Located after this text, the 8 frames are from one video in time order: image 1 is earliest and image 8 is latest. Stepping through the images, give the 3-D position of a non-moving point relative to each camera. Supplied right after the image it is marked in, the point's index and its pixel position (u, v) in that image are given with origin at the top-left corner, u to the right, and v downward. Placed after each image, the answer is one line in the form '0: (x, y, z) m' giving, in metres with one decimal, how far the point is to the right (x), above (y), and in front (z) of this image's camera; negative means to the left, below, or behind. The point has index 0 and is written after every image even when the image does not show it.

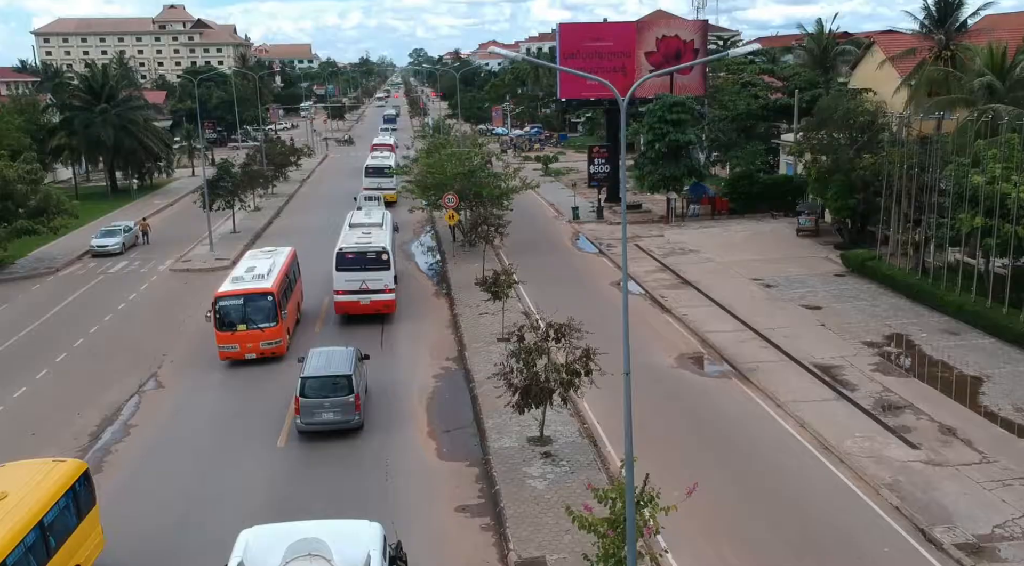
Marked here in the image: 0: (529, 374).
0: (+0.3, -1.6, +14.5) m
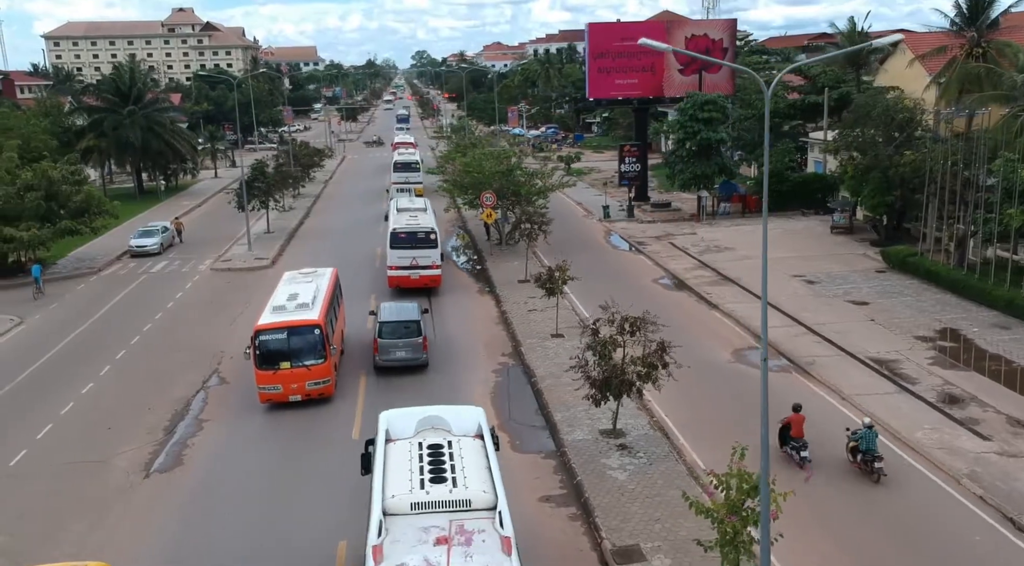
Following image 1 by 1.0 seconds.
0: (+1.7, -1.5, +14.6) m
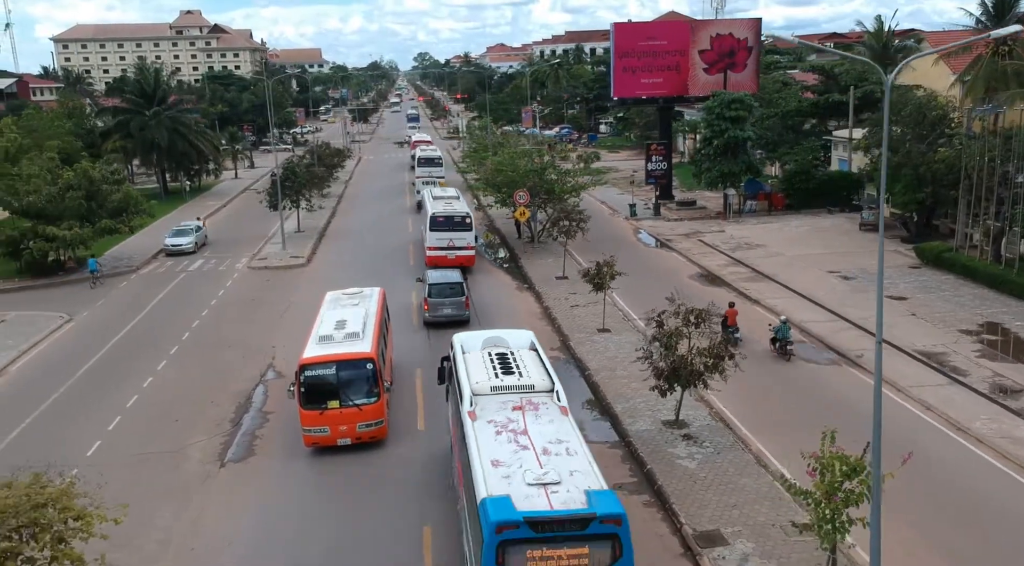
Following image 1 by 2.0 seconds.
0: (+2.9, -1.3, +14.9) m
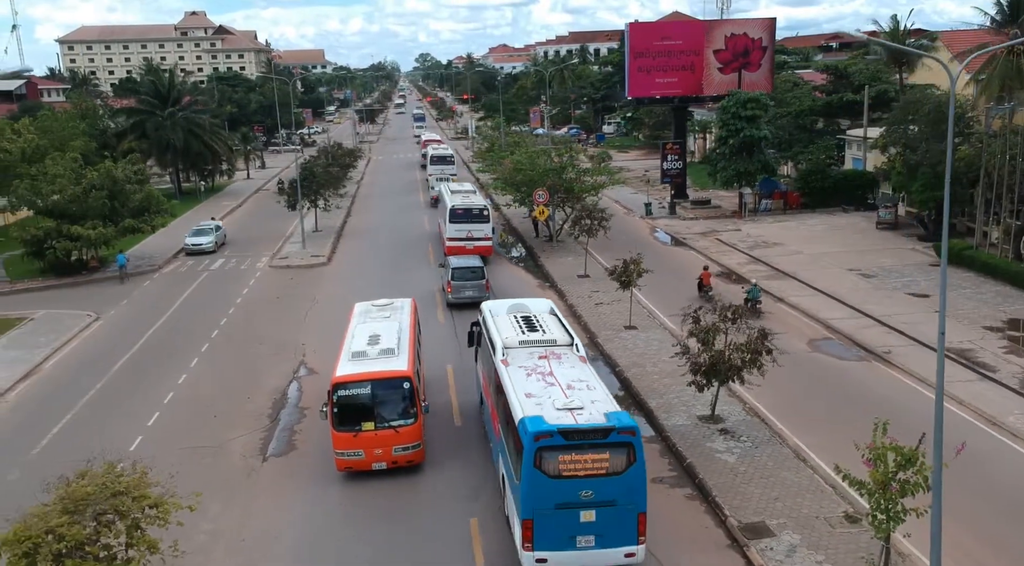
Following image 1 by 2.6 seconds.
0: (+3.6, -1.3, +15.1) m
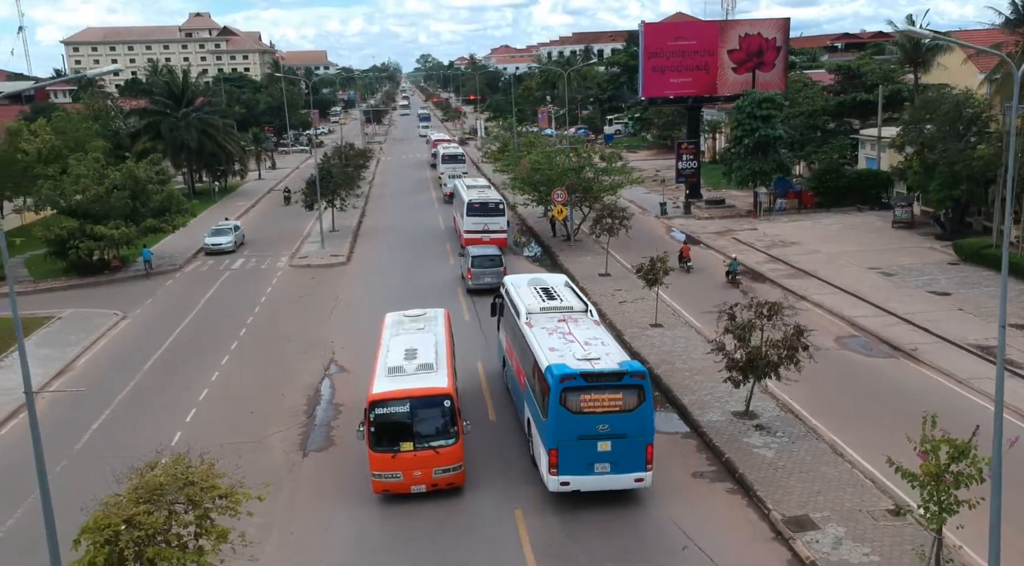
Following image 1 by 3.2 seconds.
0: (+4.3, -1.2, +15.2) m
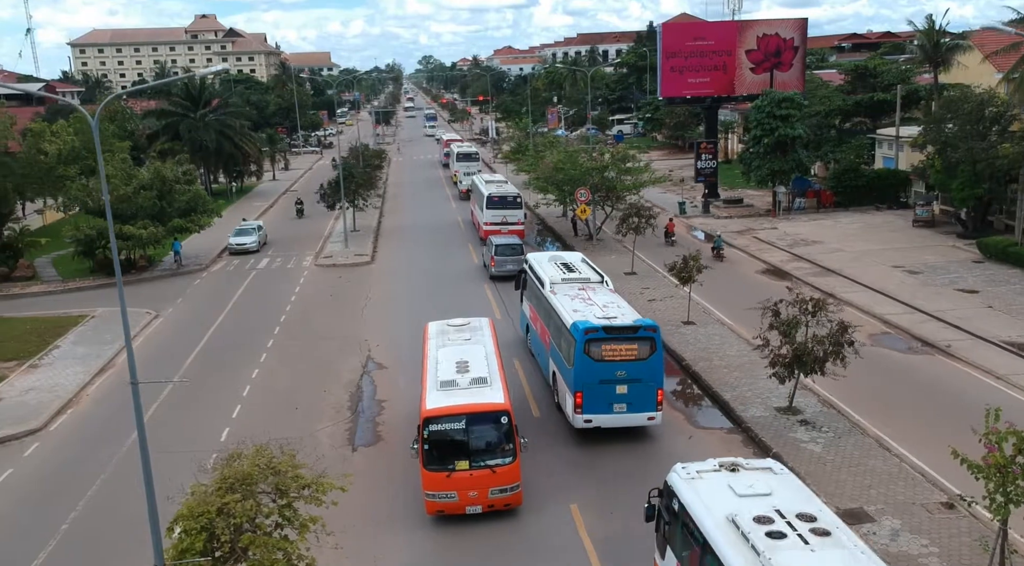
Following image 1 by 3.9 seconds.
0: (+5.2, -1.1, +15.4) m
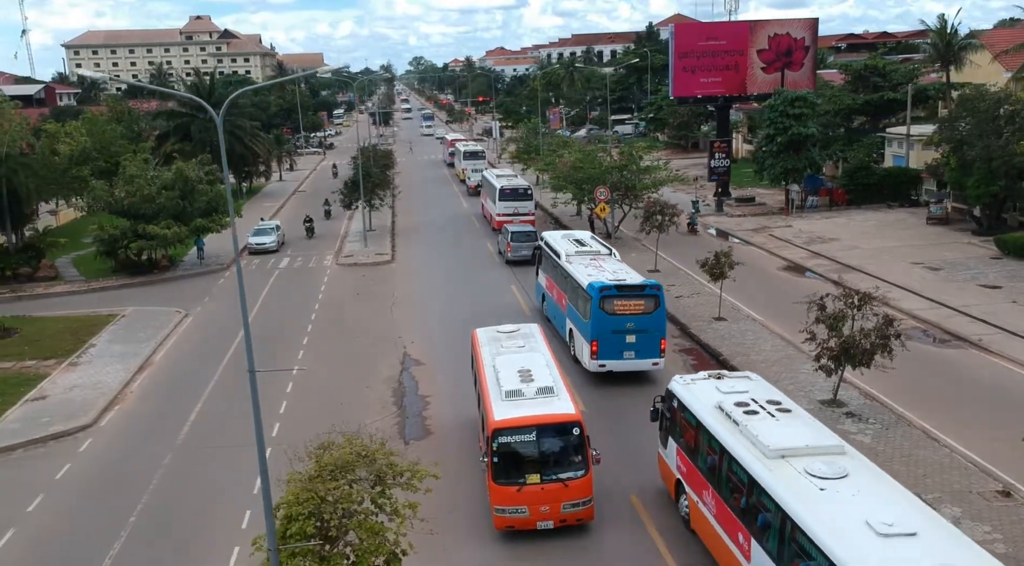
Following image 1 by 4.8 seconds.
0: (+6.2, -1.0, +15.6) m
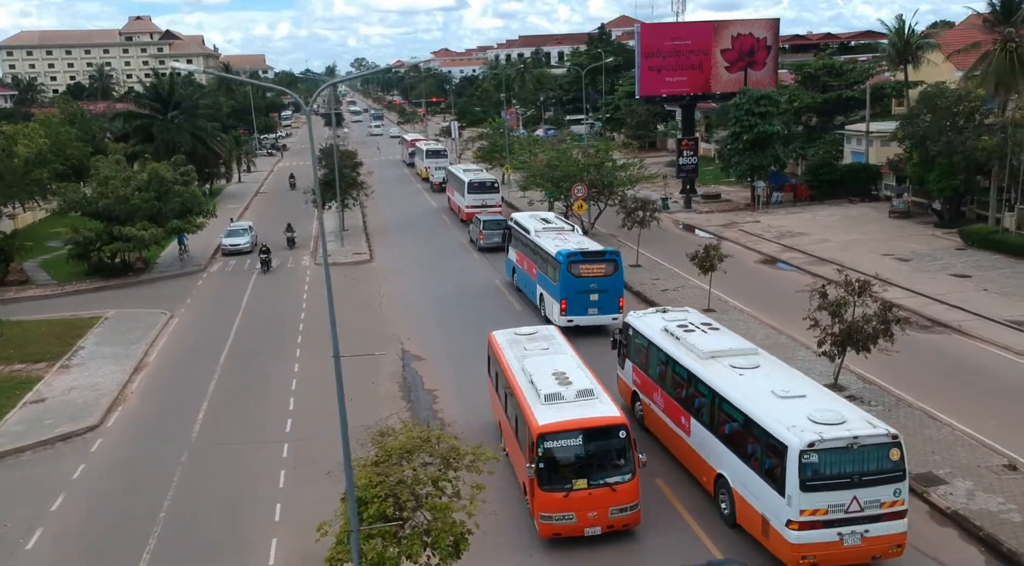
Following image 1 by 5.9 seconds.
0: (+6.5, -0.8, +16.2) m
